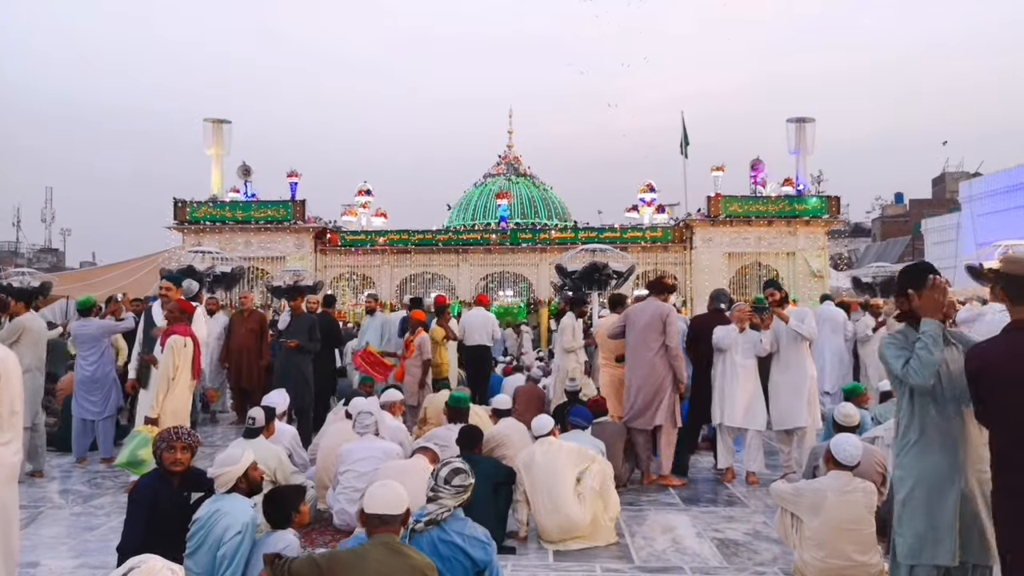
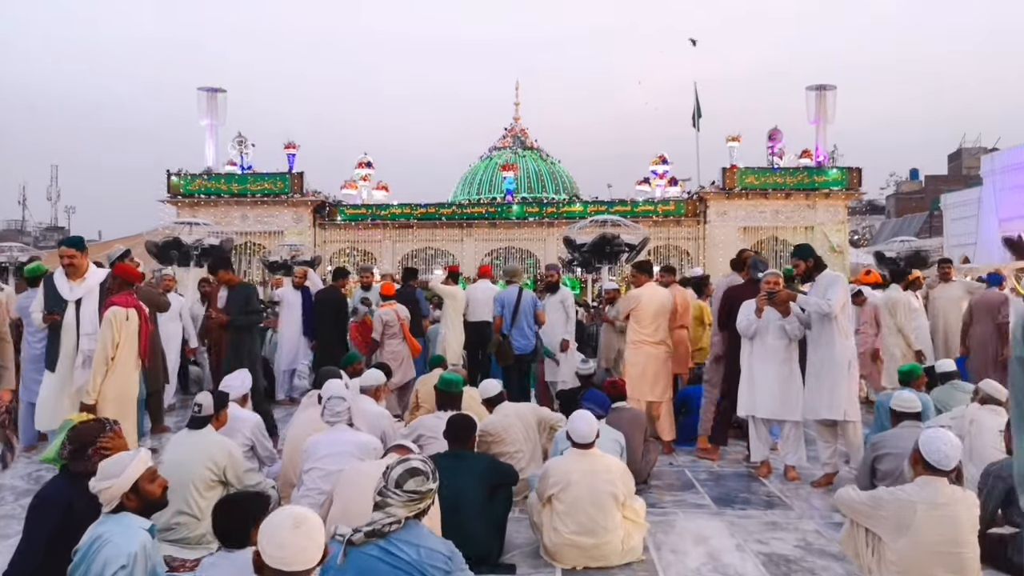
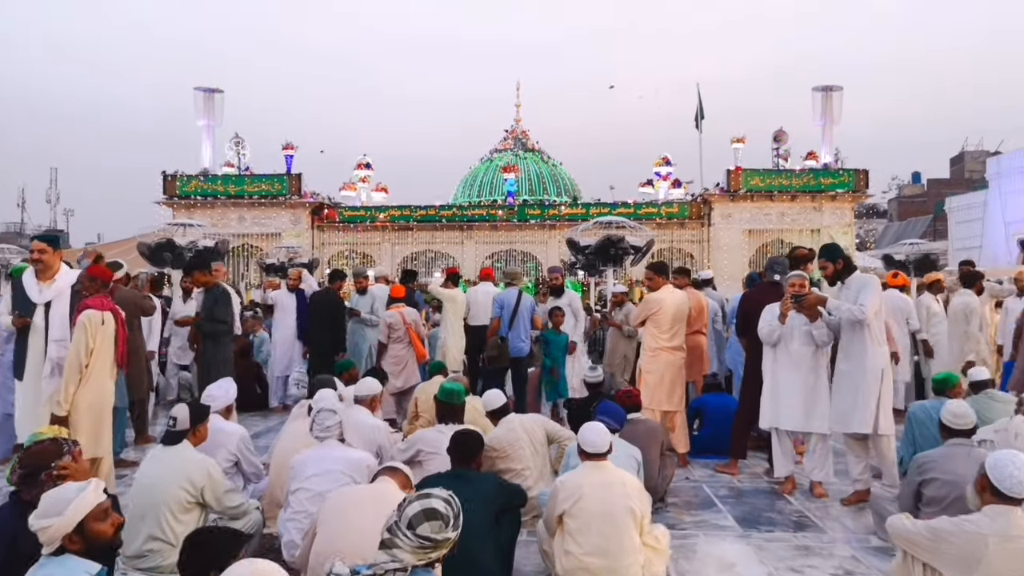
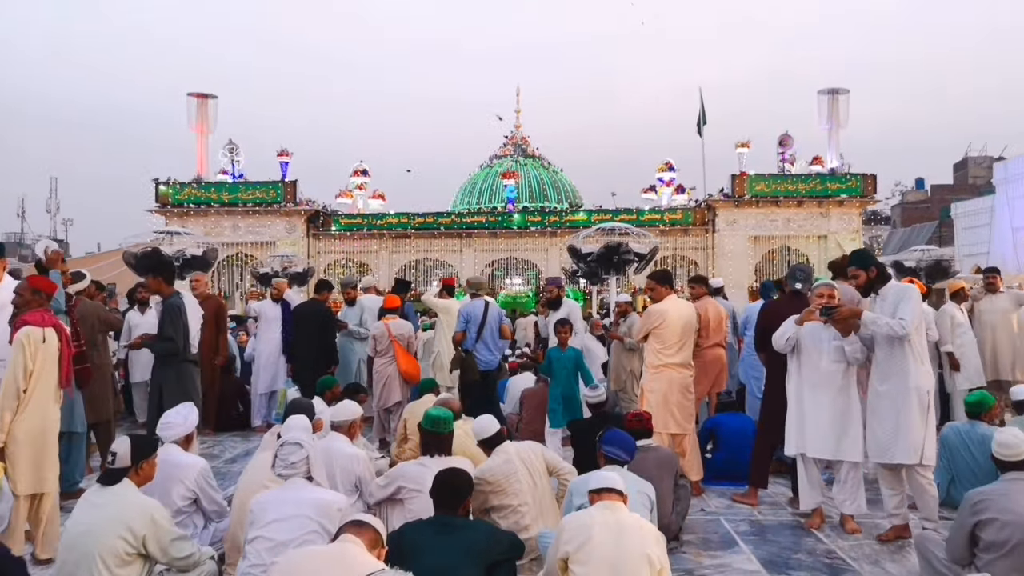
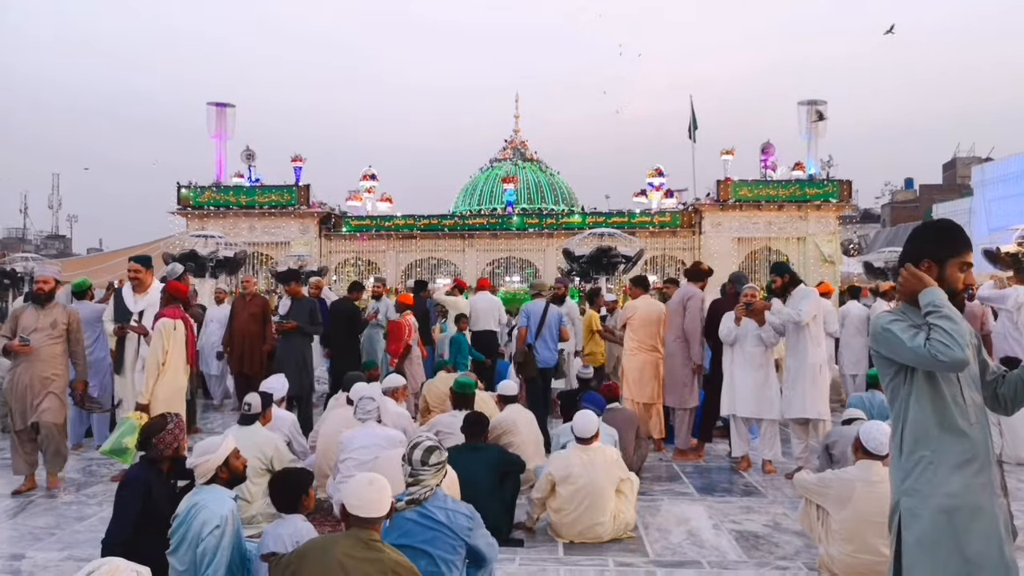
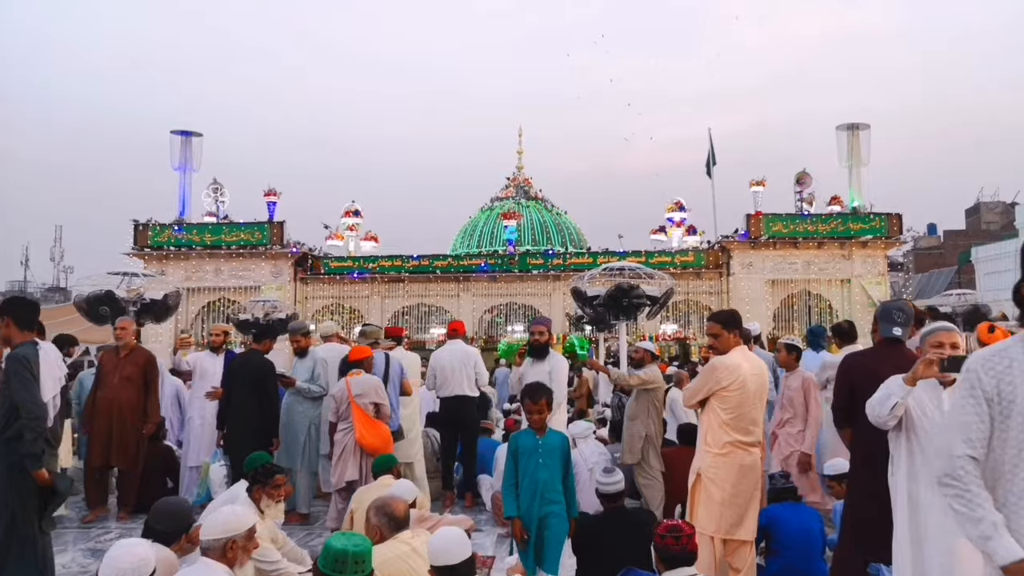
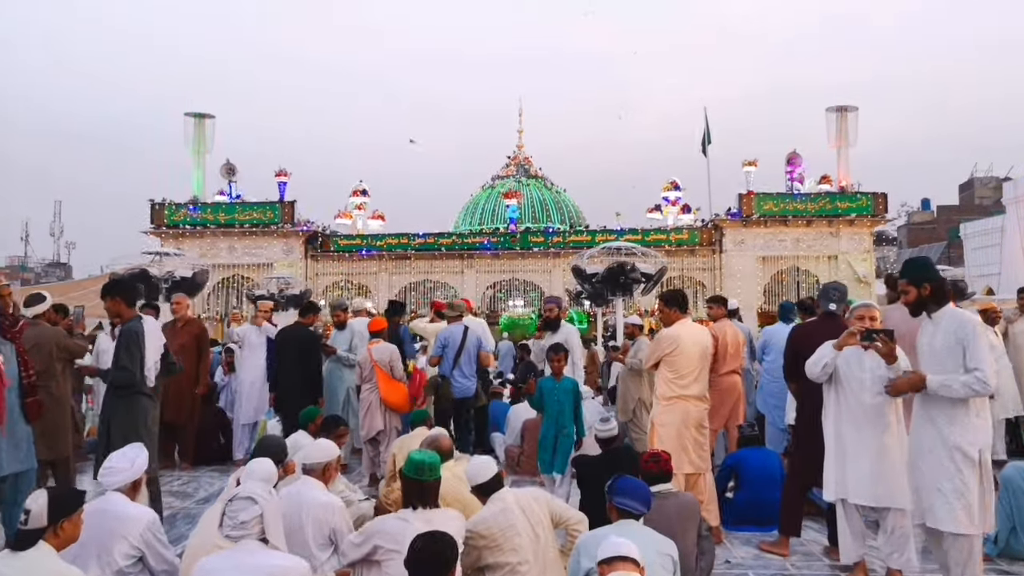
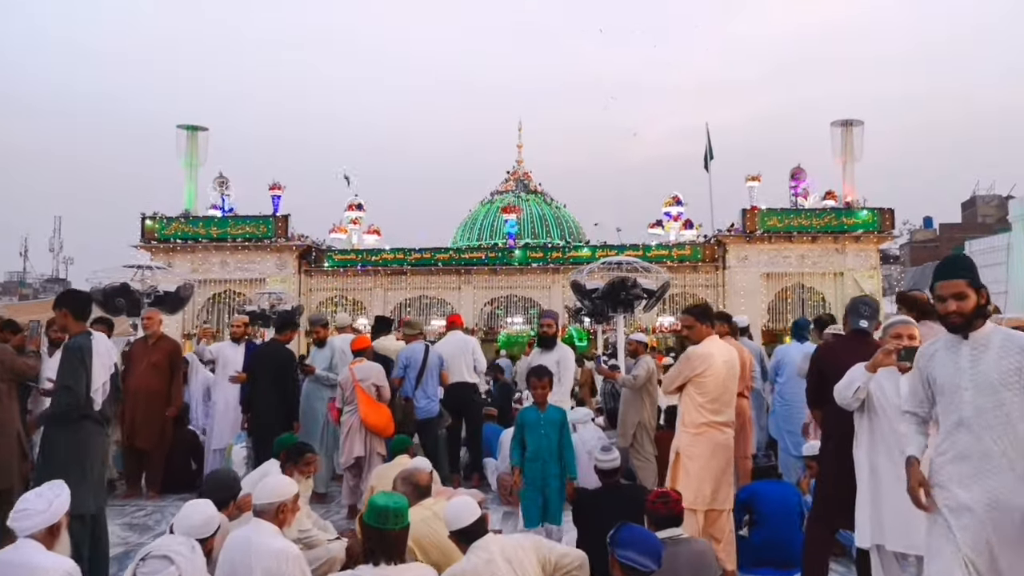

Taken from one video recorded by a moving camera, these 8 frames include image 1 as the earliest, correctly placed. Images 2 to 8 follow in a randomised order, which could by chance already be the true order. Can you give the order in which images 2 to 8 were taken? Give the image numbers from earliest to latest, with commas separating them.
5, 2, 3, 4, 7, 8, 6
